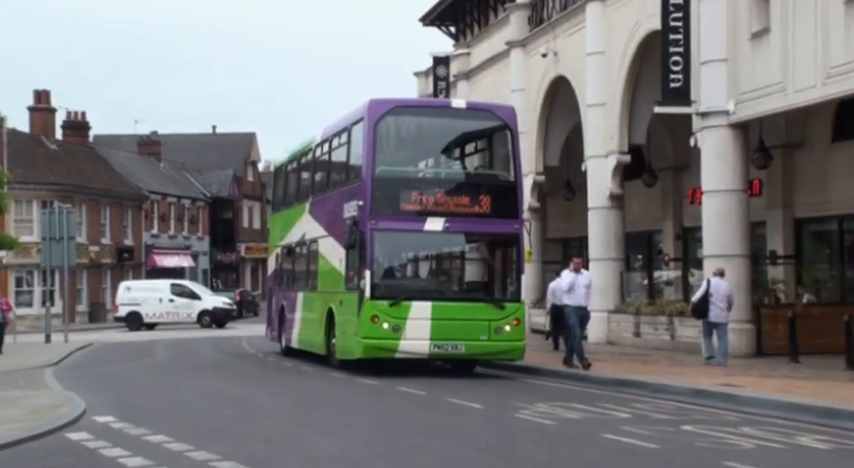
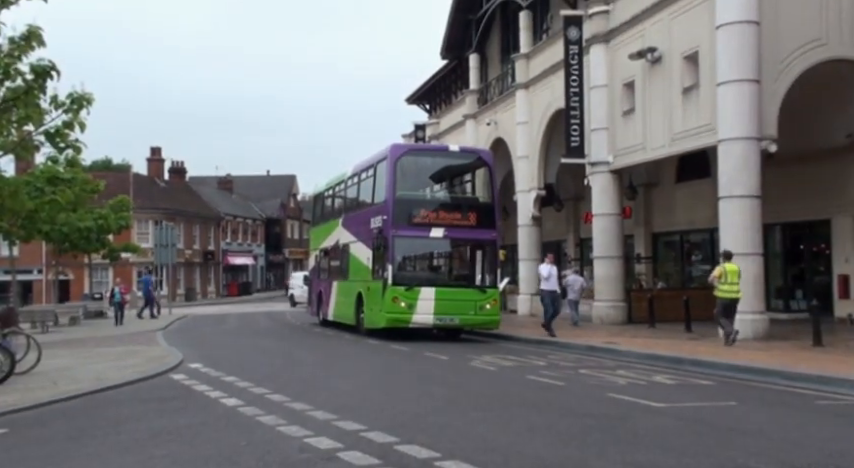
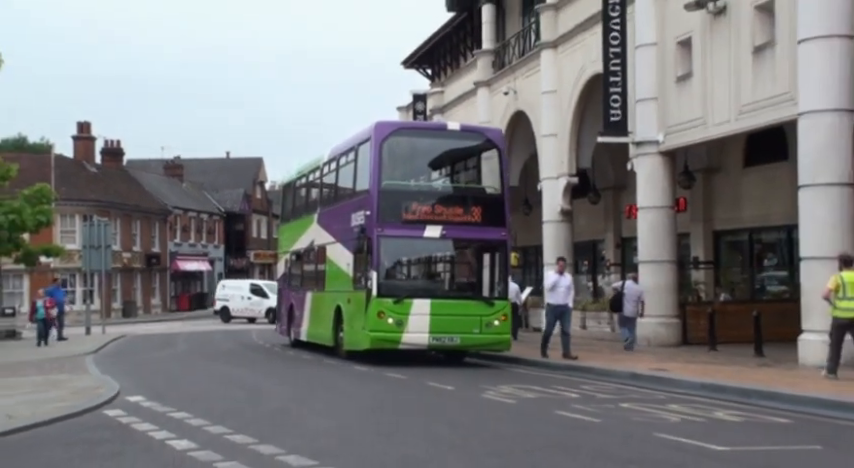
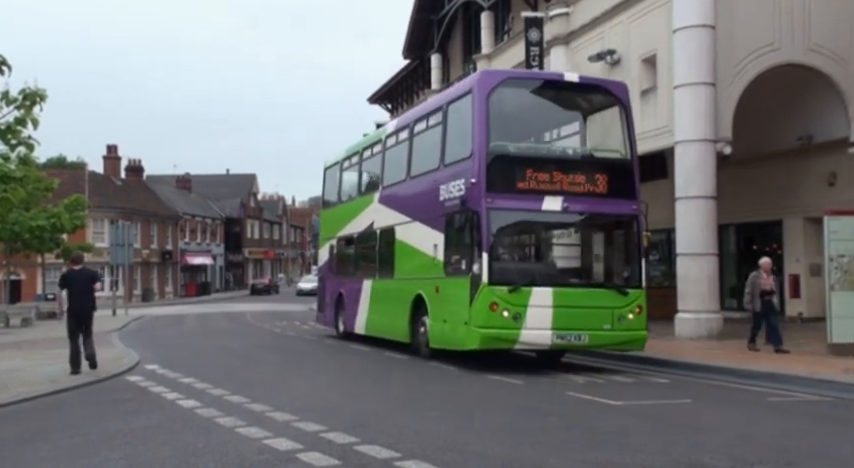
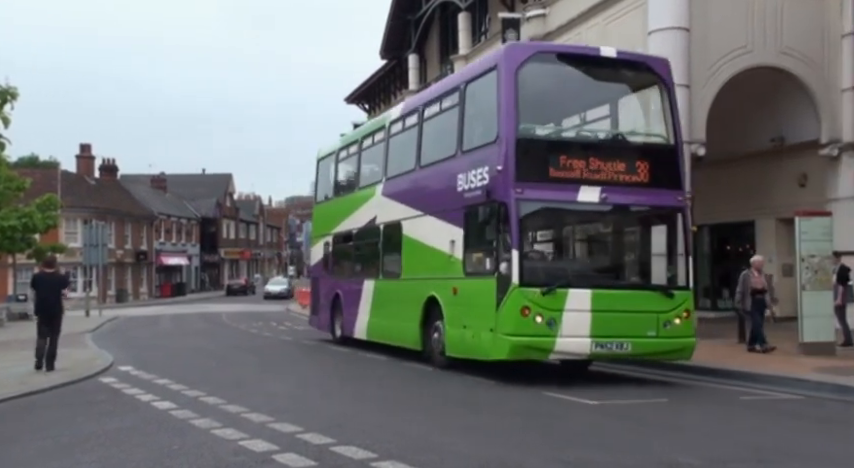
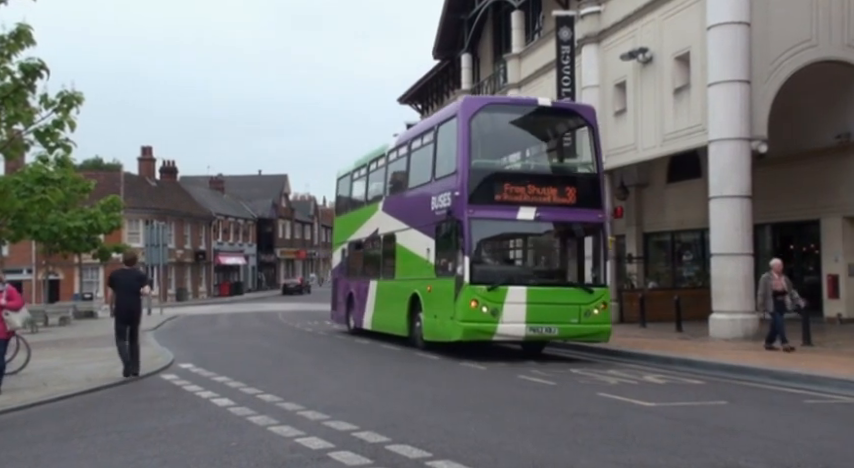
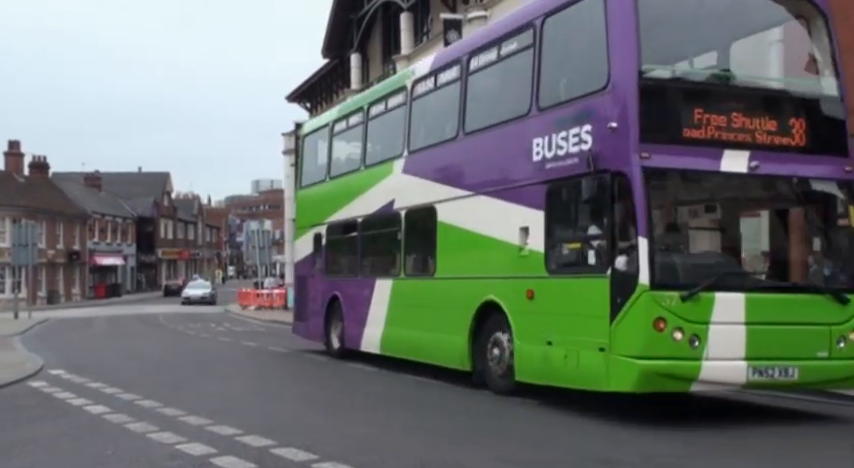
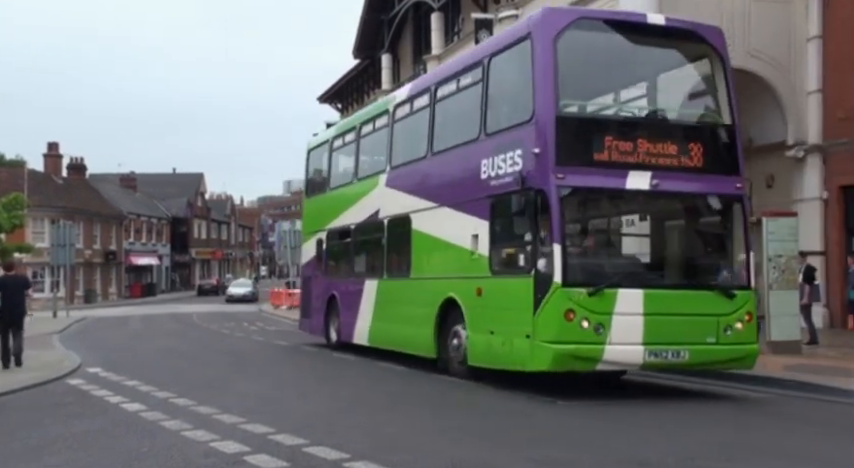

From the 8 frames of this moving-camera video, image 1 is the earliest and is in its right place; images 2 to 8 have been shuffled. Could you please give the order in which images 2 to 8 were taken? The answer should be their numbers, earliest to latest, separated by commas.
3, 2, 6, 4, 5, 8, 7
